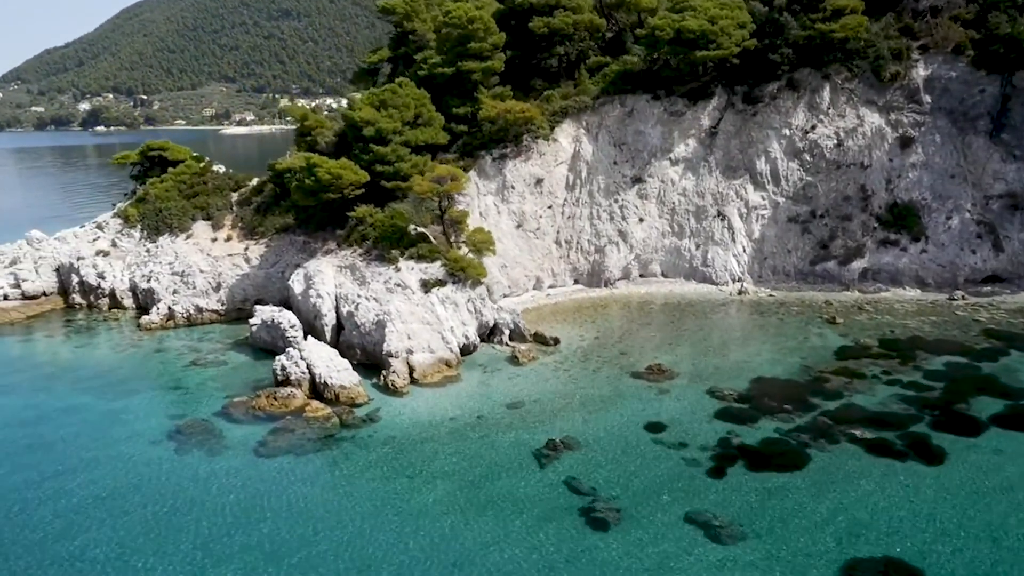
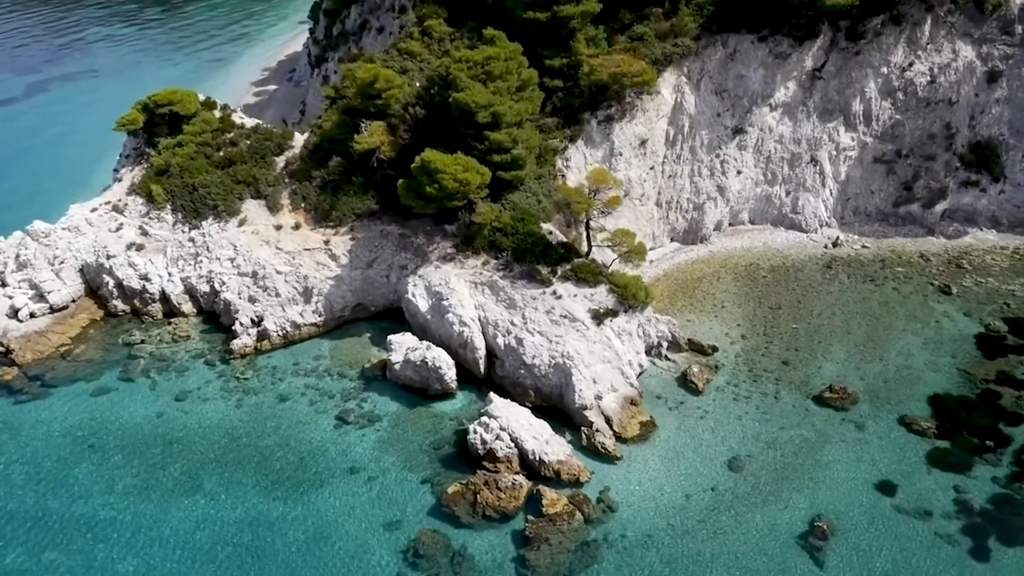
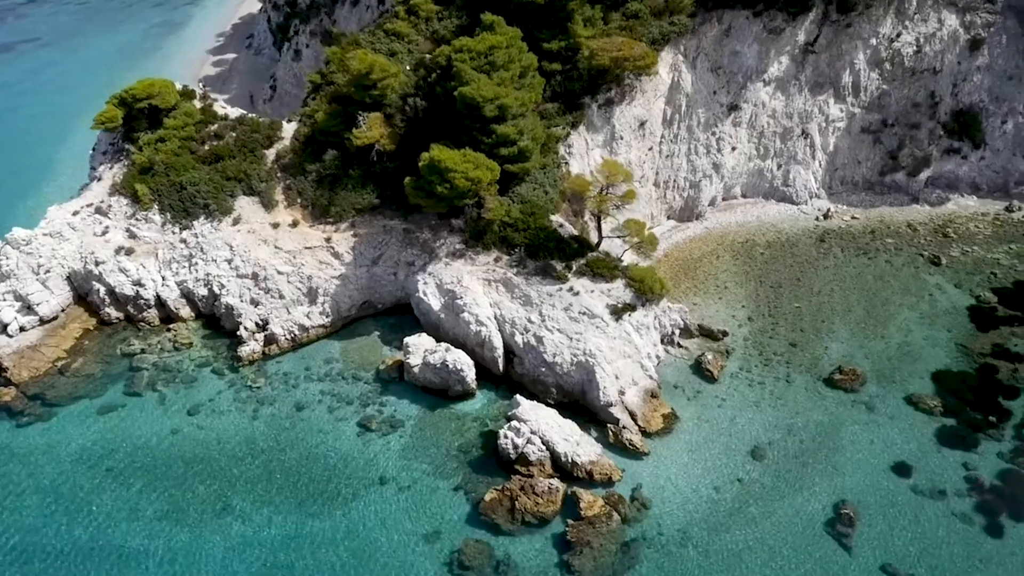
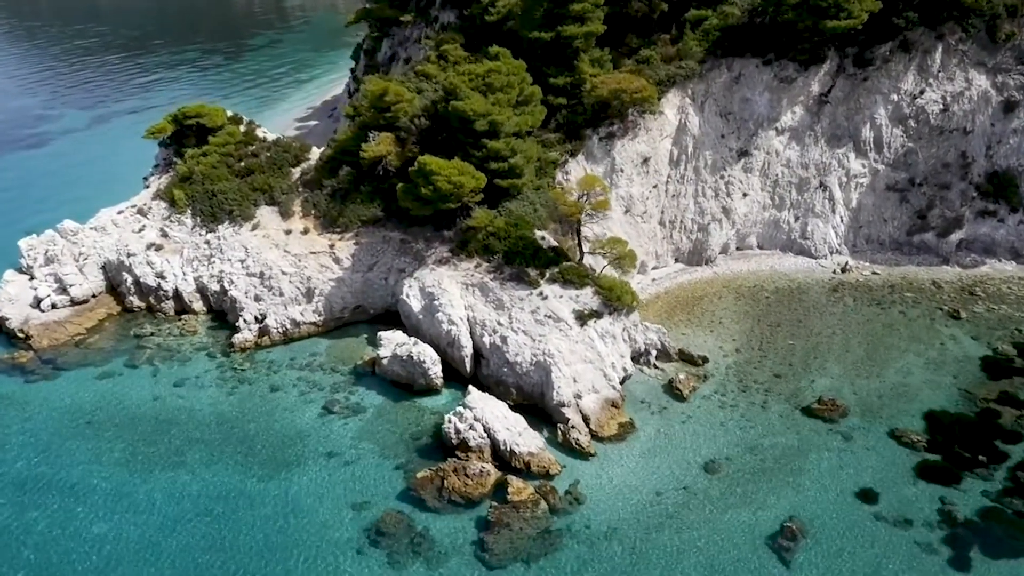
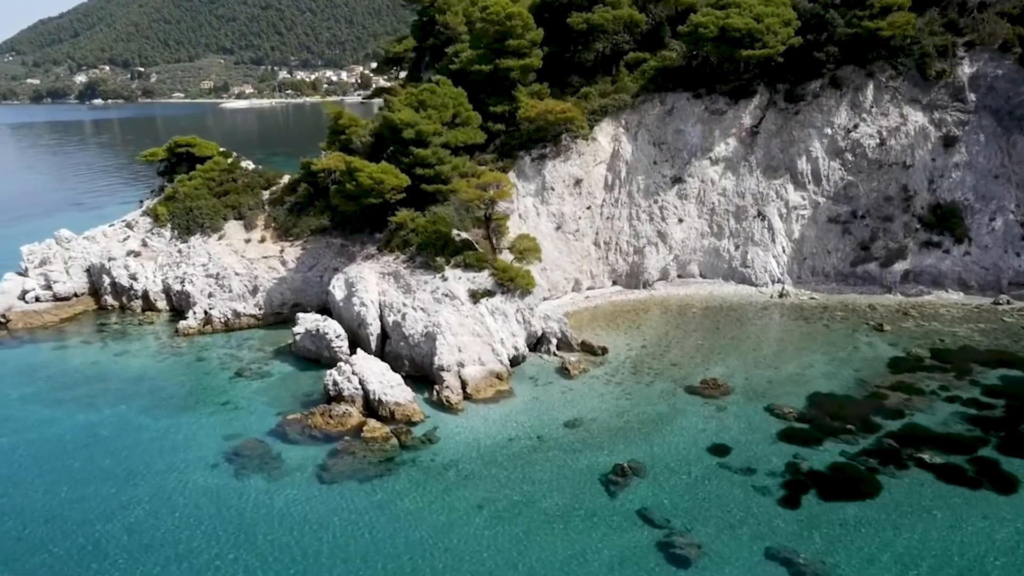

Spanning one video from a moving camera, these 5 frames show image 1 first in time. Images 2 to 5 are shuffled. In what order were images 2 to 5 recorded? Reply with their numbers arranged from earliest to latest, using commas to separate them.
5, 4, 2, 3
